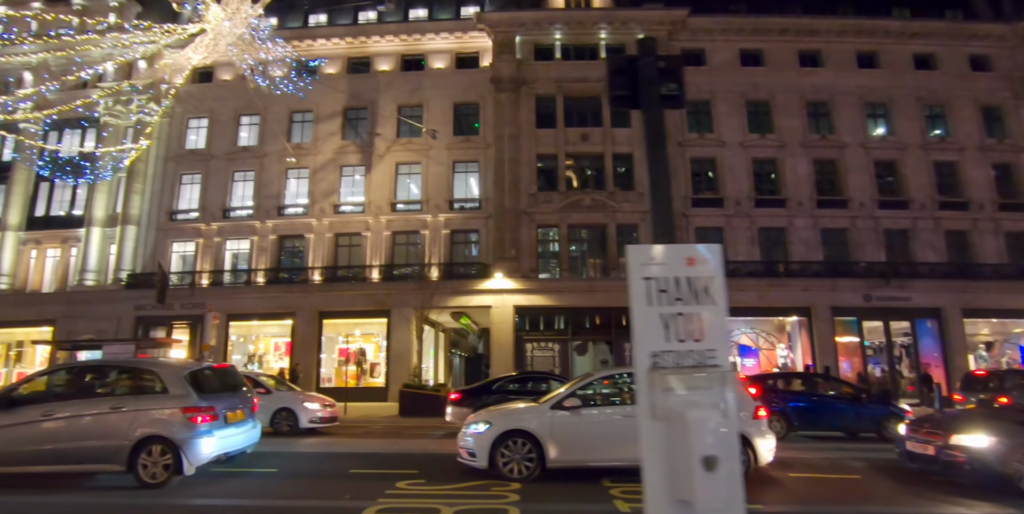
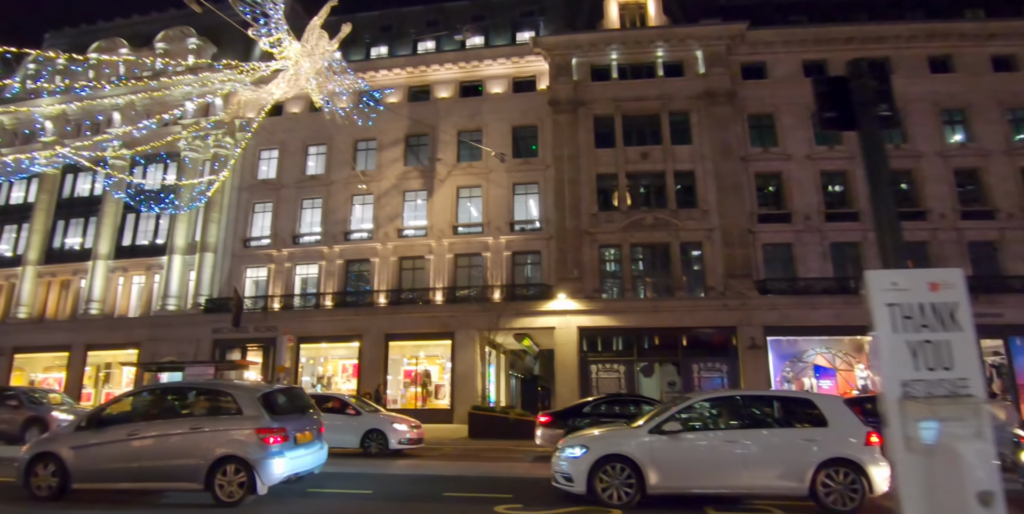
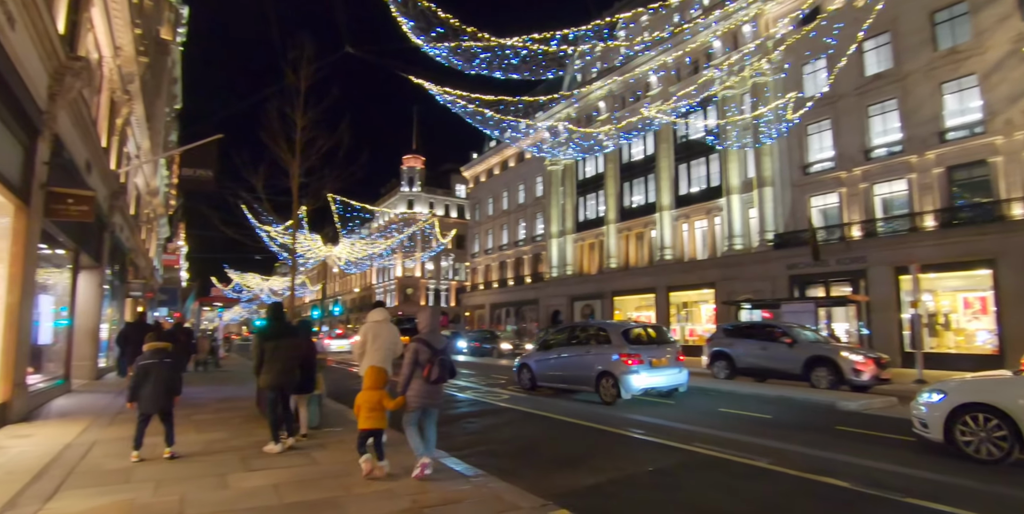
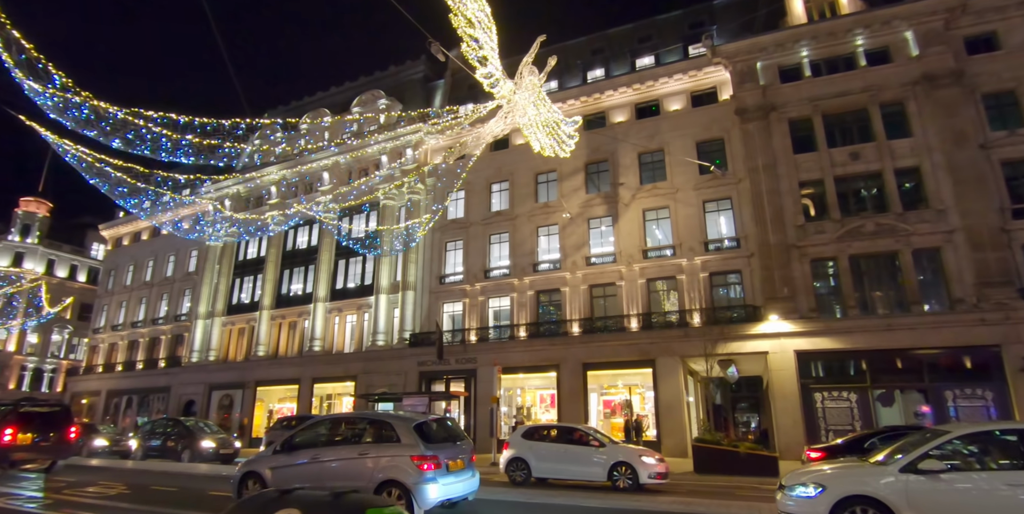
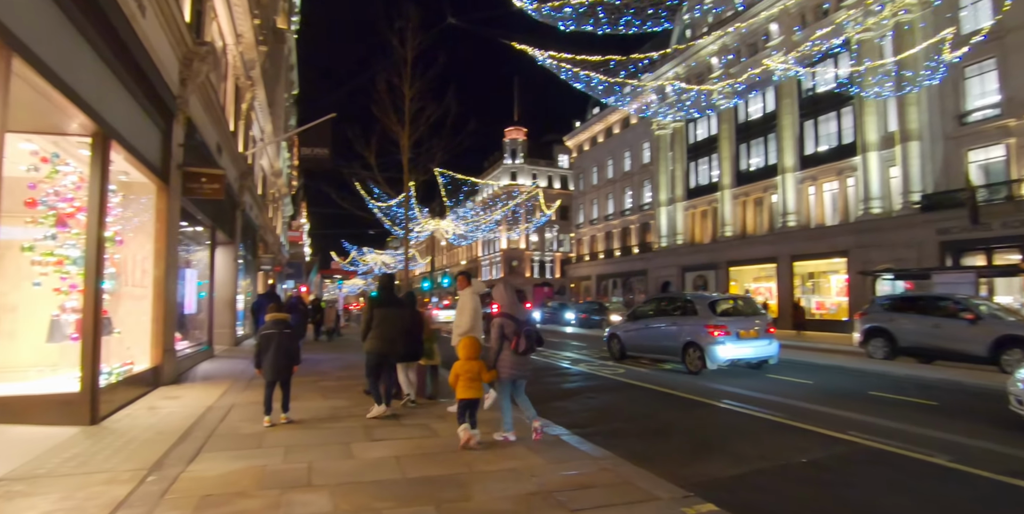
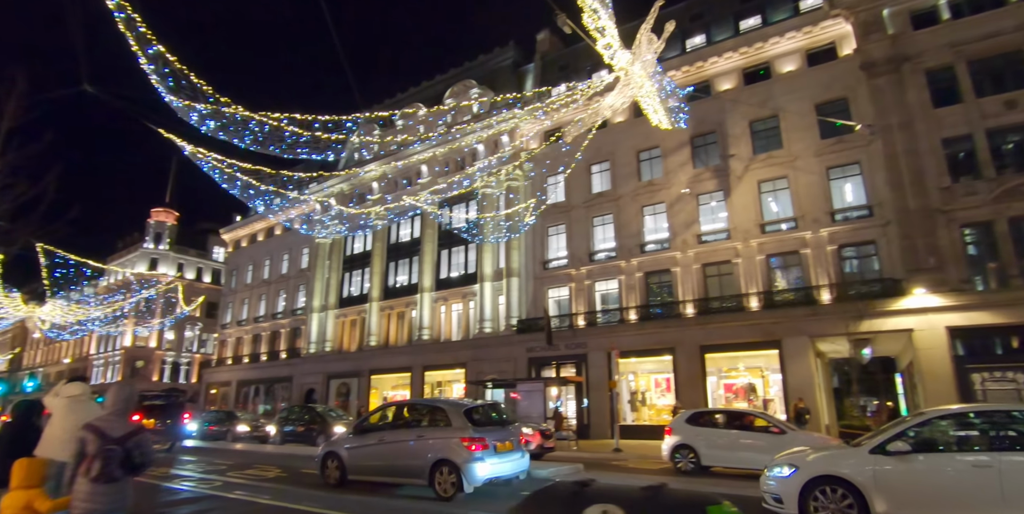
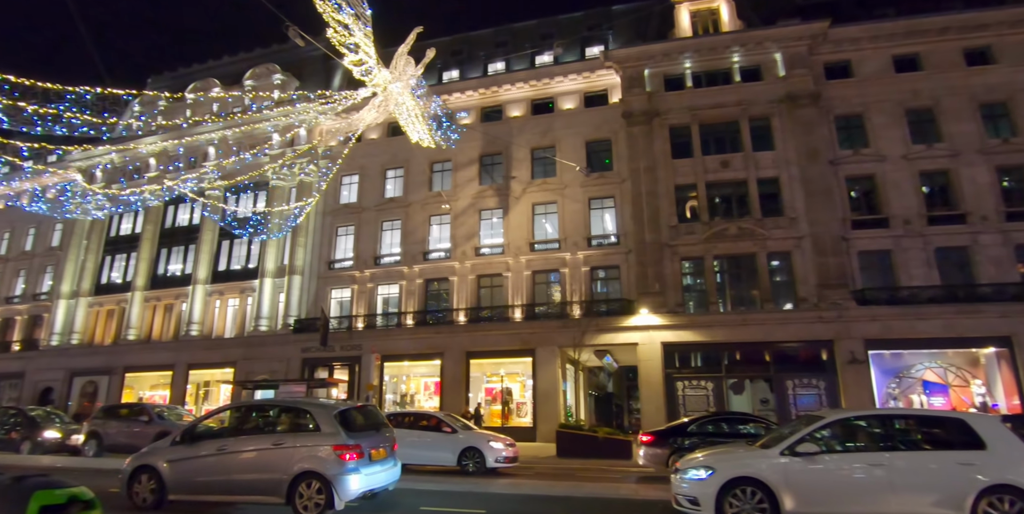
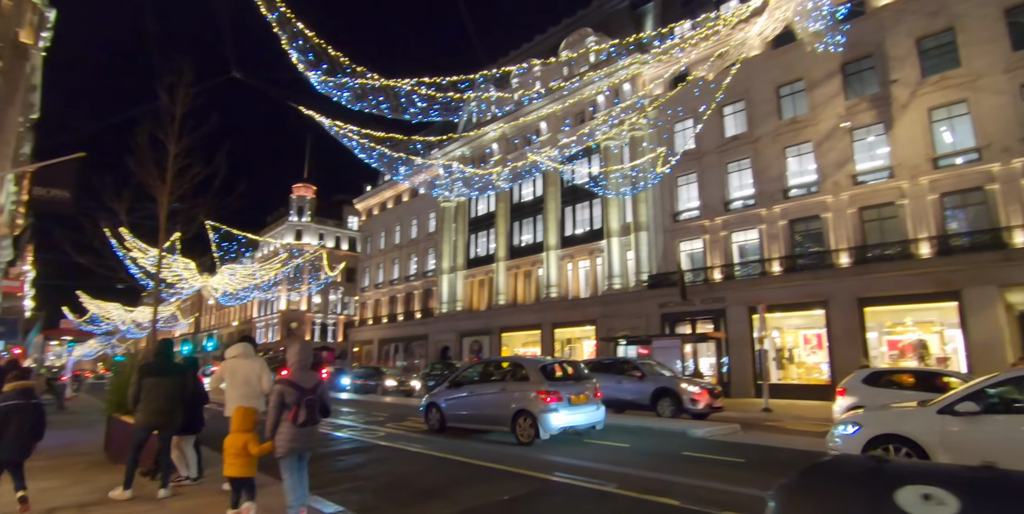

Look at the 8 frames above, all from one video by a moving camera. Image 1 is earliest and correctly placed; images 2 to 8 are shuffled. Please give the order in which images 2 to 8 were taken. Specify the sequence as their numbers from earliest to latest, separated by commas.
2, 7, 4, 6, 8, 3, 5
